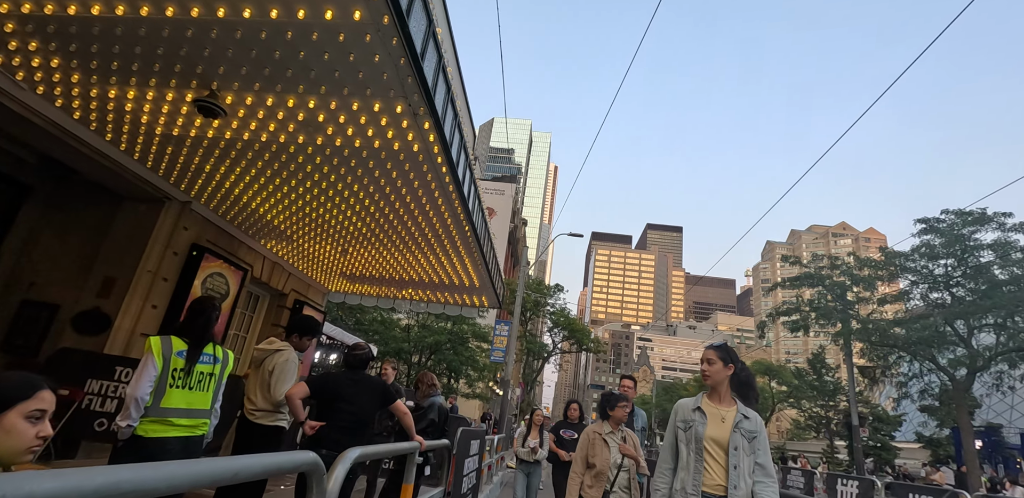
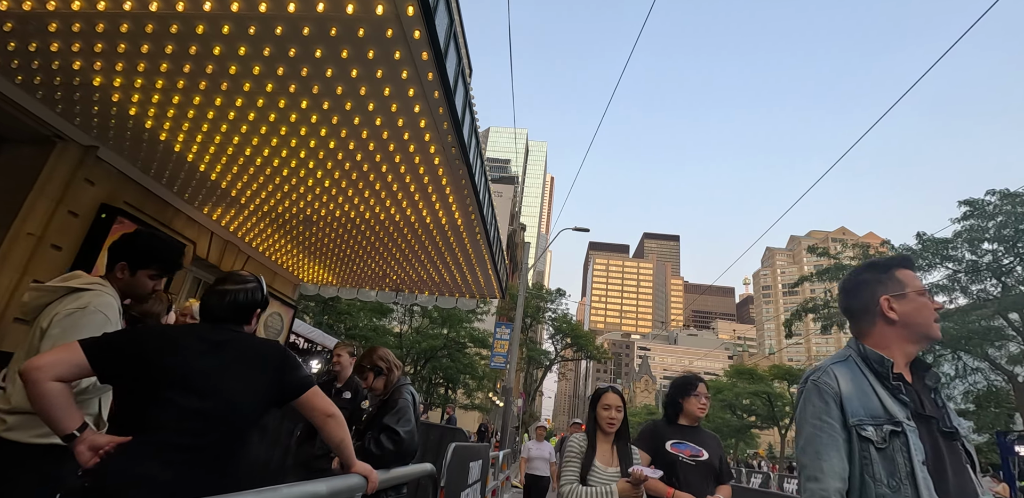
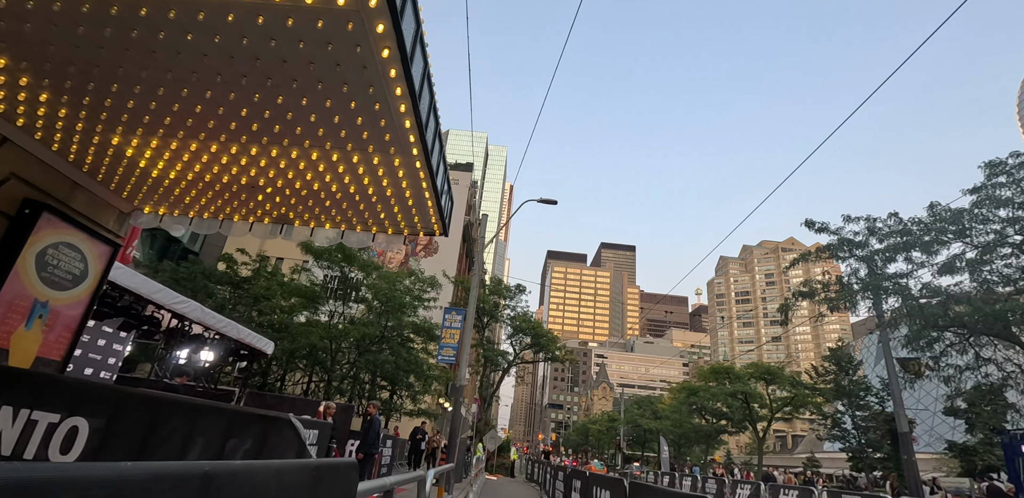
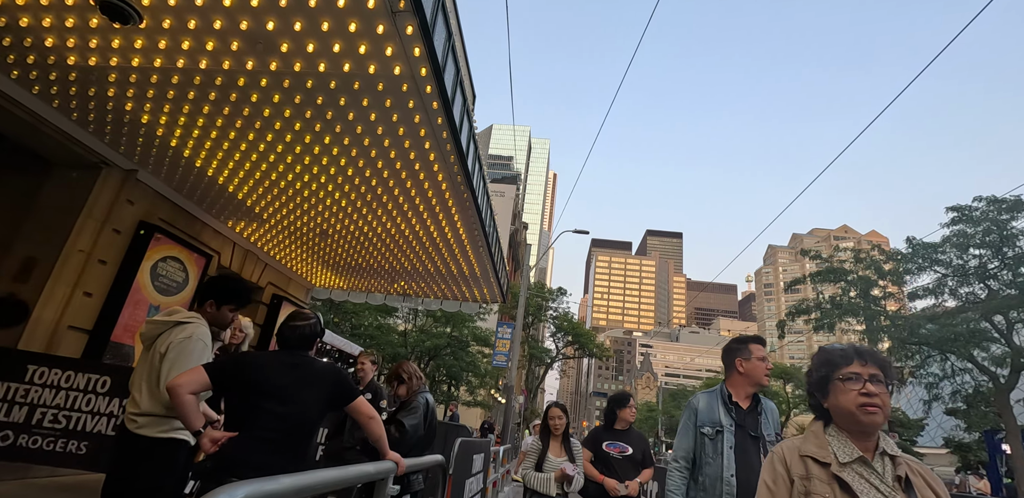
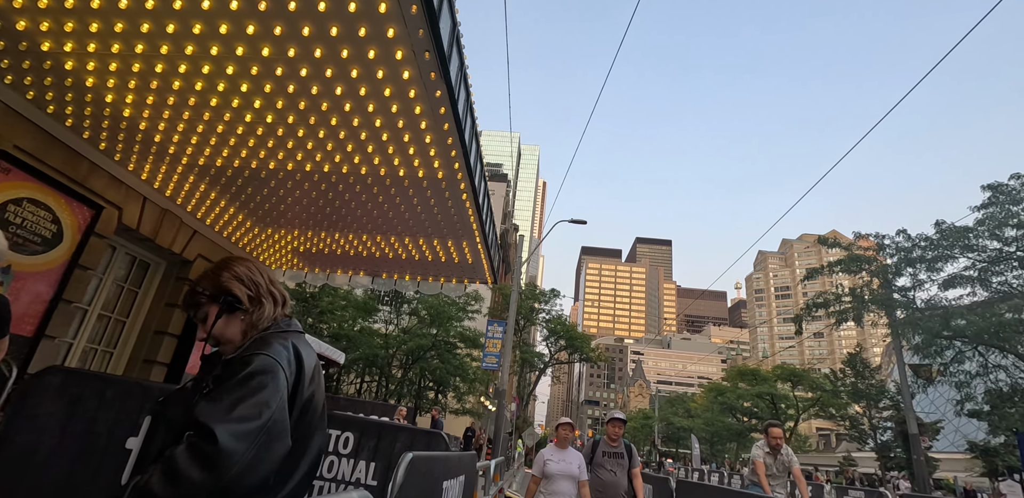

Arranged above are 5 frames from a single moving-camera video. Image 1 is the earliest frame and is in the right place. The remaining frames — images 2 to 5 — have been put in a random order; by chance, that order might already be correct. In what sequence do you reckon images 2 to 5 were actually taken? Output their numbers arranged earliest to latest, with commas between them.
4, 2, 5, 3
